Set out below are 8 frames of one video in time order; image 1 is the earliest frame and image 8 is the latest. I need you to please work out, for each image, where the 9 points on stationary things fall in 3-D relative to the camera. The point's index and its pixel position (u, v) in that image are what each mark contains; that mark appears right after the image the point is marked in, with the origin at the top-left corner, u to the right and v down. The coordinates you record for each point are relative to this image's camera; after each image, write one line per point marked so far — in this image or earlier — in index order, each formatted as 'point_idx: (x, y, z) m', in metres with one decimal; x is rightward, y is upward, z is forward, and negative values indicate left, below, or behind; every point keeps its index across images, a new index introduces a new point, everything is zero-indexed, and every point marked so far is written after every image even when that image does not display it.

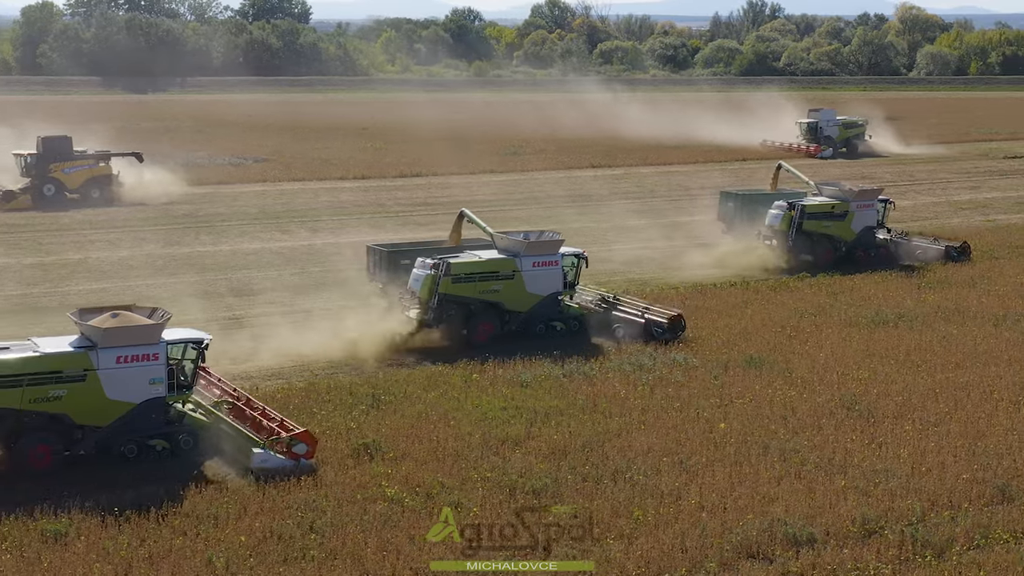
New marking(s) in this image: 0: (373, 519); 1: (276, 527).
0: (-1.3, -2.2, +14.0) m
1: (-2.1, -2.2, +13.8) m
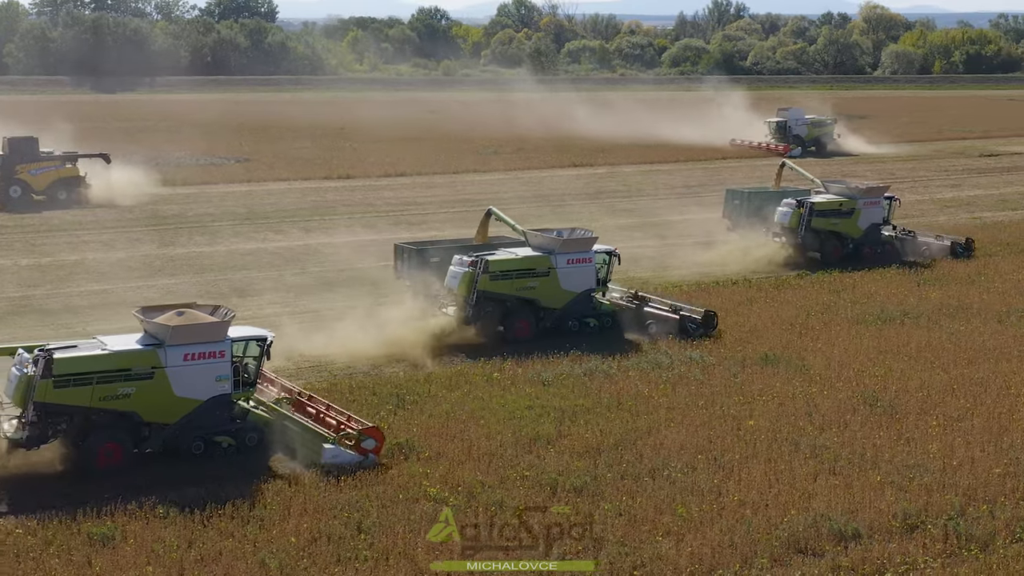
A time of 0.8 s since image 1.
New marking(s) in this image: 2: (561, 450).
0: (-0.8, -2.2, +14.0) m
1: (-1.7, -2.2, +13.8) m
2: (+0.6, -1.7, +16.2) m
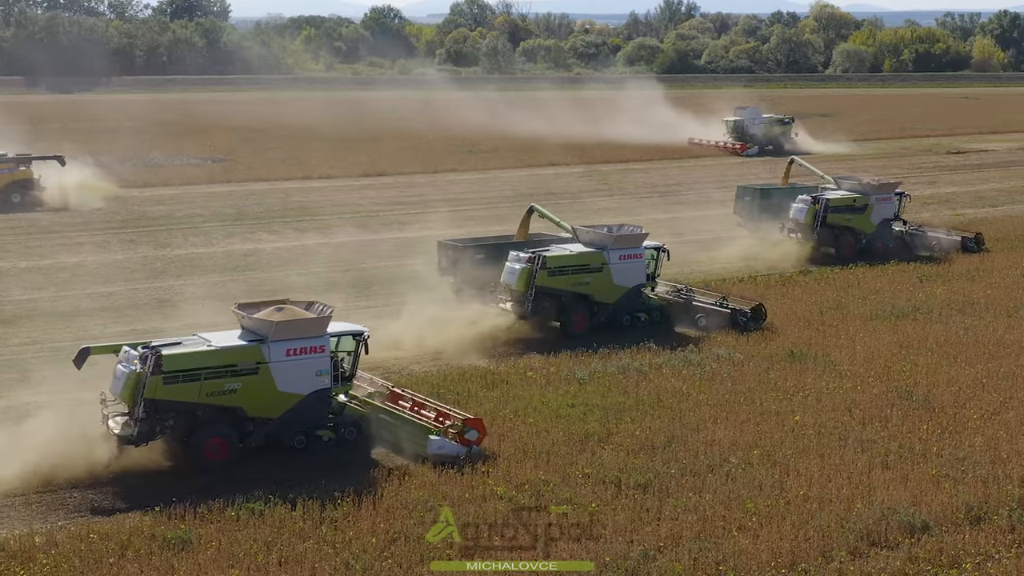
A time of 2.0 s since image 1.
0: (-0.2, -2.1, +14.0) m
1: (-1.0, -2.2, +13.7) m
2: (+1.1, -1.7, +16.2) m
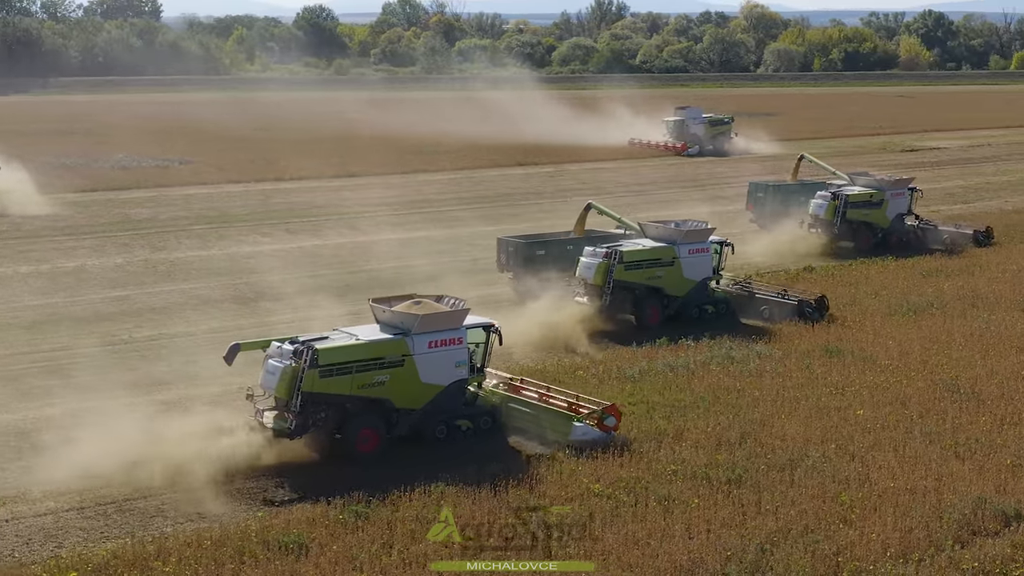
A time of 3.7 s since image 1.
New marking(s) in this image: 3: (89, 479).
0: (+0.8, -2.1, +14.0) m
1: (0.0, -2.2, +13.7) m
2: (+2.0, -1.7, +16.3) m
3: (-4.3, -1.9, +15.4) m
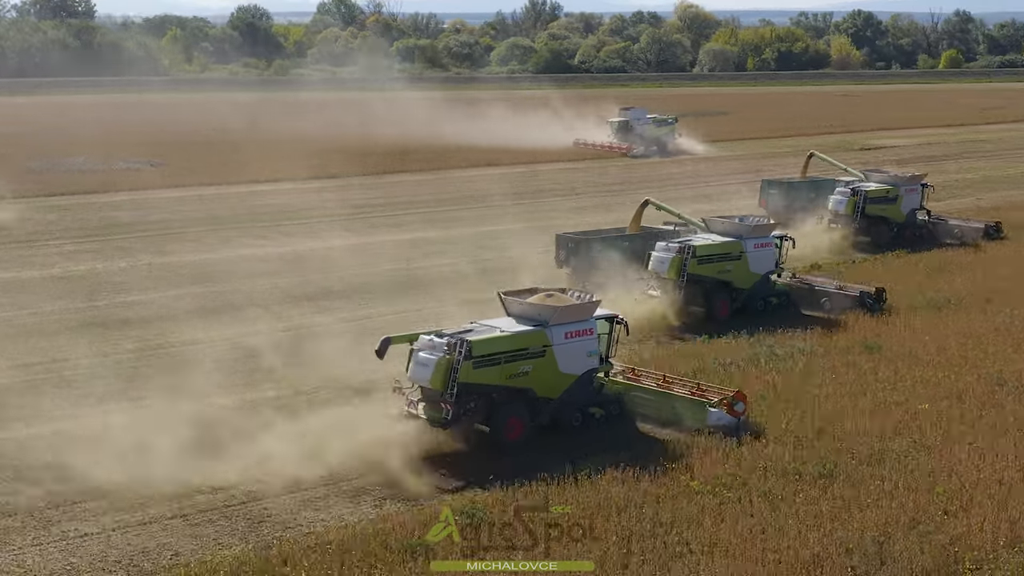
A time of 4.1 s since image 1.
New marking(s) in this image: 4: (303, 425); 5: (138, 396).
0: (+1.9, -2.1, +14.2) m
1: (+1.1, -2.2, +13.8) m
2: (+2.9, -1.7, +16.5) m
3: (-3.3, -2.0, +15.3) m
4: (-2.4, -1.6, +17.5) m
5: (-4.7, -1.3, +19.0) m
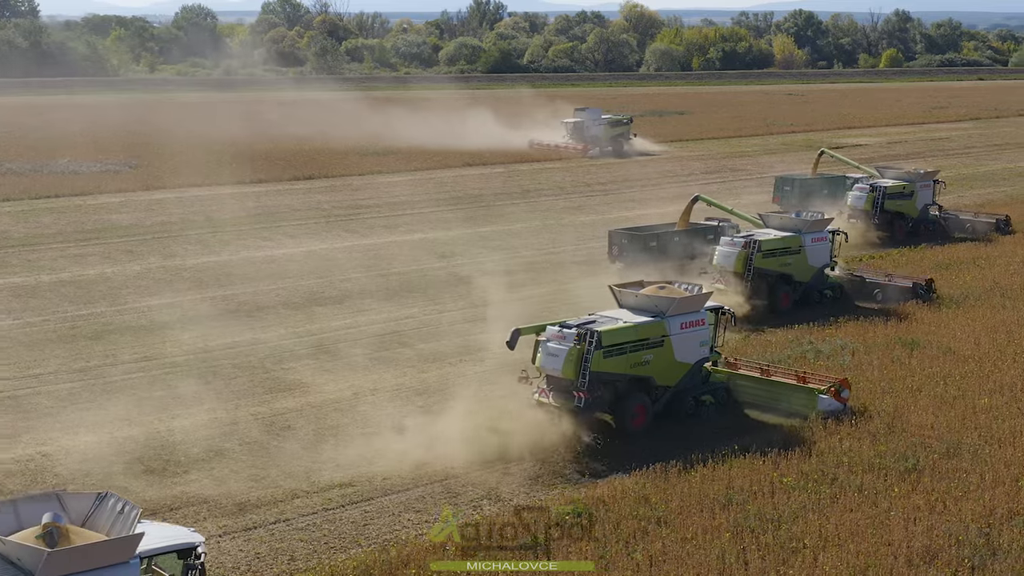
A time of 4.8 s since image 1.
0: (+2.8, -2.1, +14.3) m
1: (+2.1, -2.2, +13.9) m
2: (+3.7, -1.6, +16.8) m
3: (-2.4, -2.0, +15.2) m
4: (-1.6, -1.6, +17.5) m
5: (-3.9, -1.4, +18.8) m
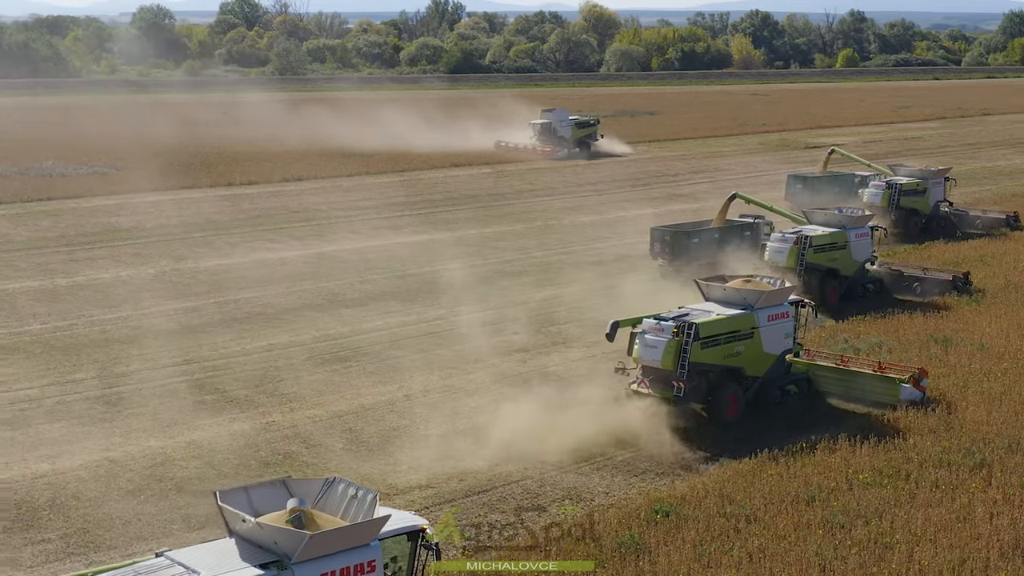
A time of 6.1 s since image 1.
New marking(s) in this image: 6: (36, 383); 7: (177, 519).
0: (+3.7, -2.1, +14.5) m
1: (+2.9, -2.2, +14.0) m
2: (+4.5, -1.6, +17.0) m
3: (-1.6, -2.0, +15.1) m
4: (-0.9, -1.6, +17.5) m
5: (-3.3, -1.4, +18.7) m
6: (-6.0, -1.2, +19.1) m
7: (-3.1, -2.2, +14.3) m
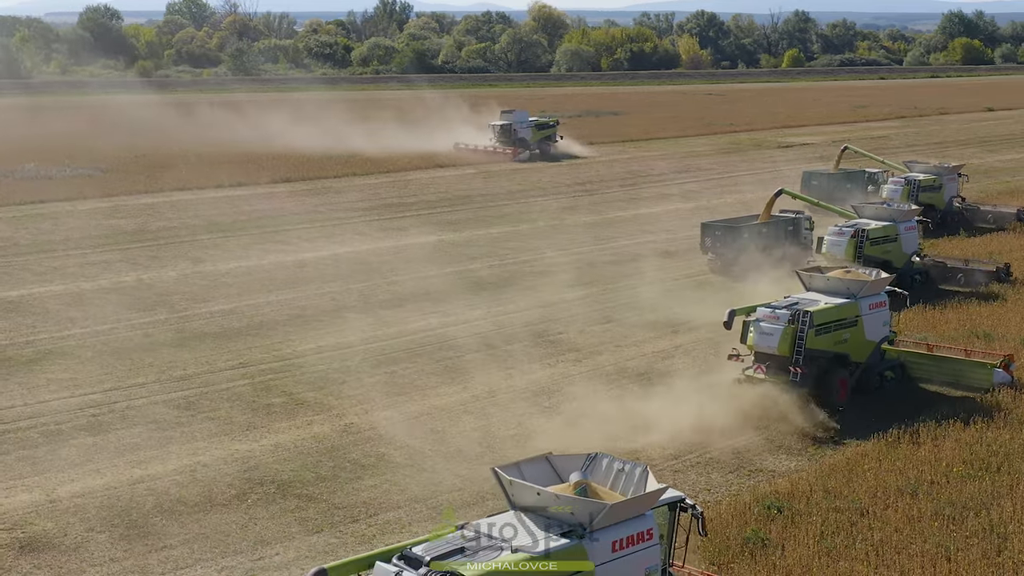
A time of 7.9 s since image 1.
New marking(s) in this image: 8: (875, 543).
0: (+4.8, -2.0, +14.8) m
1: (+4.0, -2.1, +14.3) m
2: (+5.4, -1.6, +17.3) m
3: (-0.5, -2.0, +15.1) m
4: (+0.1, -1.6, +17.5) m
5: (-2.4, -1.4, +18.6) m
6: (-5.2, -1.3, +18.9) m
7: (-2.0, -2.2, +14.2) m
8: (+3.3, -2.3, +13.5) m
